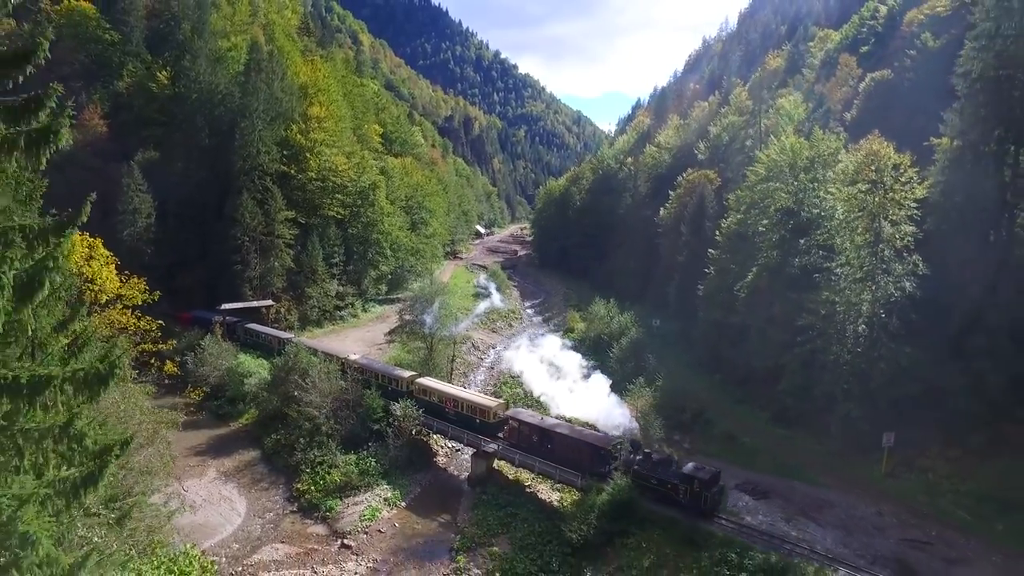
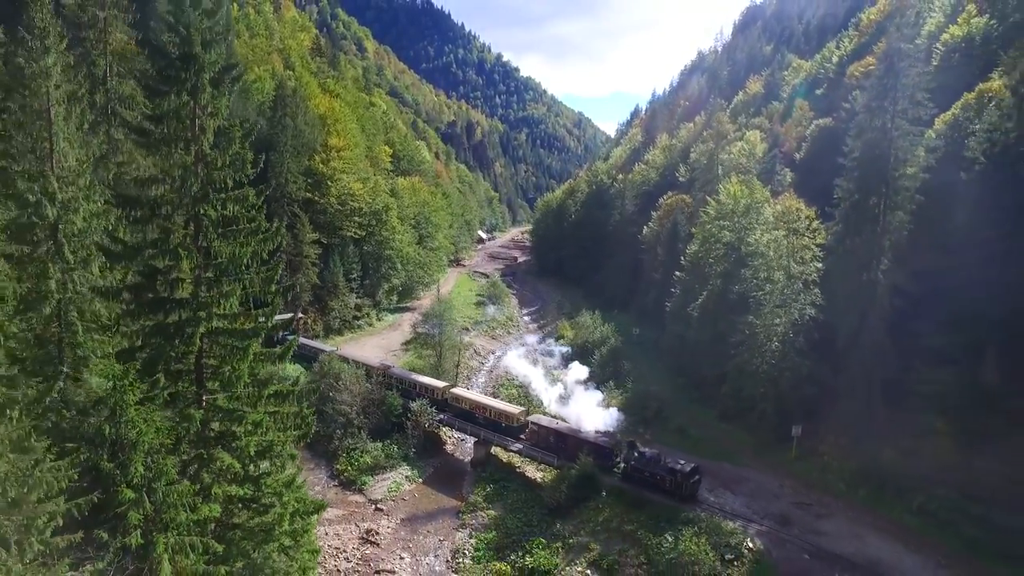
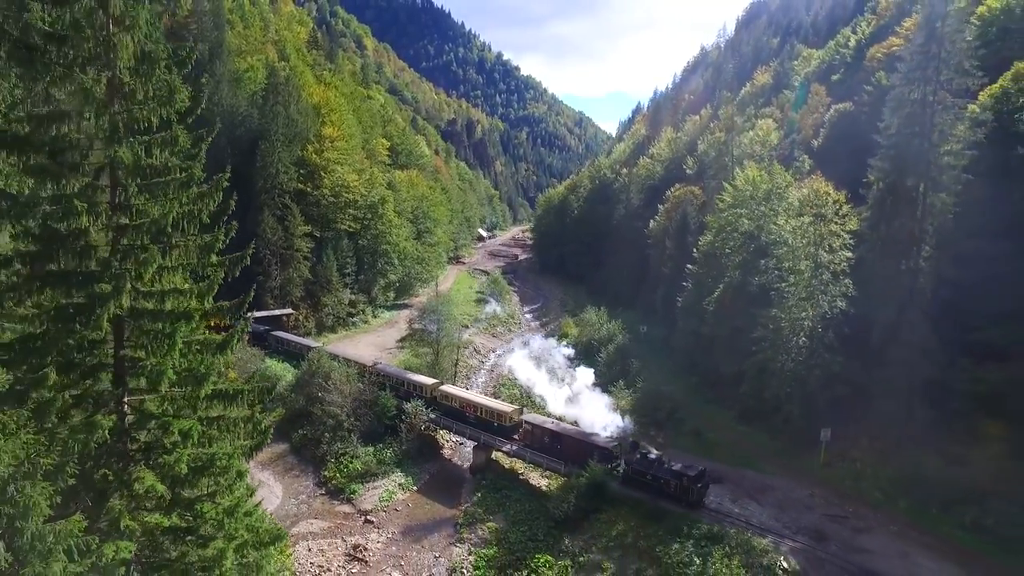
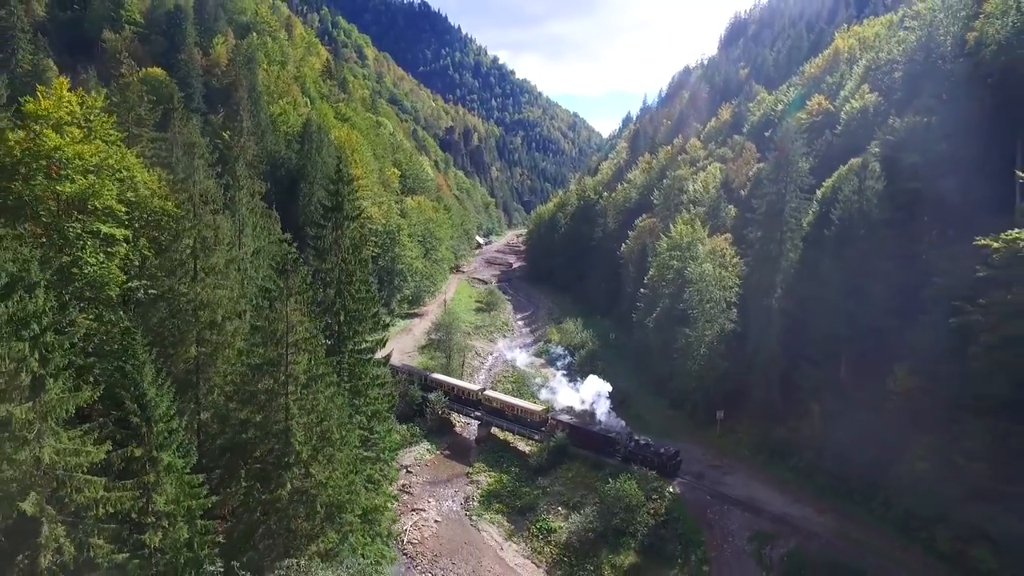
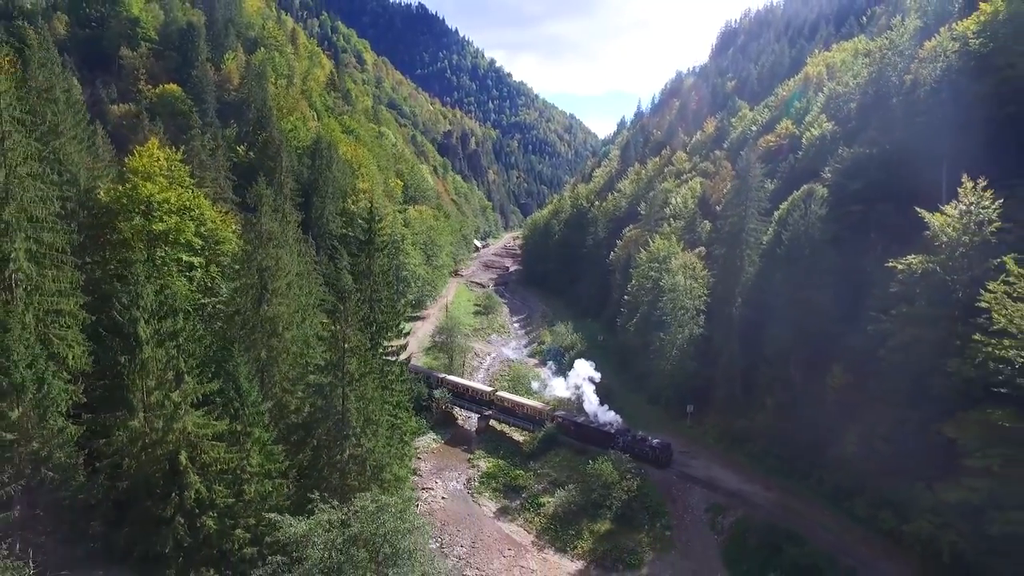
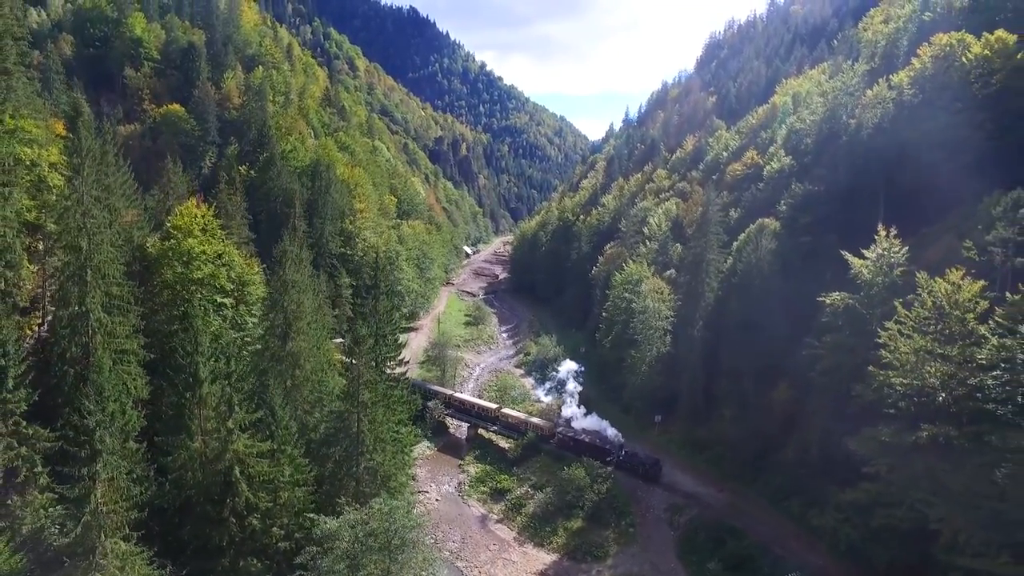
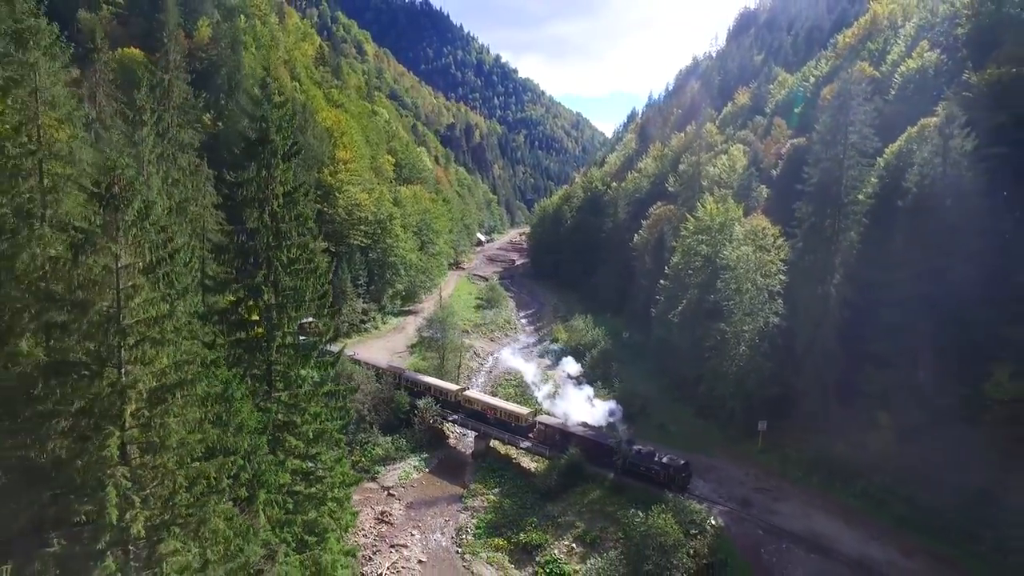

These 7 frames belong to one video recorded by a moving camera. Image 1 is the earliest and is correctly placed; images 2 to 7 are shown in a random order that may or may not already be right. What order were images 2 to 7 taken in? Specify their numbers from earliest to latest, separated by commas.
3, 2, 7, 4, 5, 6
